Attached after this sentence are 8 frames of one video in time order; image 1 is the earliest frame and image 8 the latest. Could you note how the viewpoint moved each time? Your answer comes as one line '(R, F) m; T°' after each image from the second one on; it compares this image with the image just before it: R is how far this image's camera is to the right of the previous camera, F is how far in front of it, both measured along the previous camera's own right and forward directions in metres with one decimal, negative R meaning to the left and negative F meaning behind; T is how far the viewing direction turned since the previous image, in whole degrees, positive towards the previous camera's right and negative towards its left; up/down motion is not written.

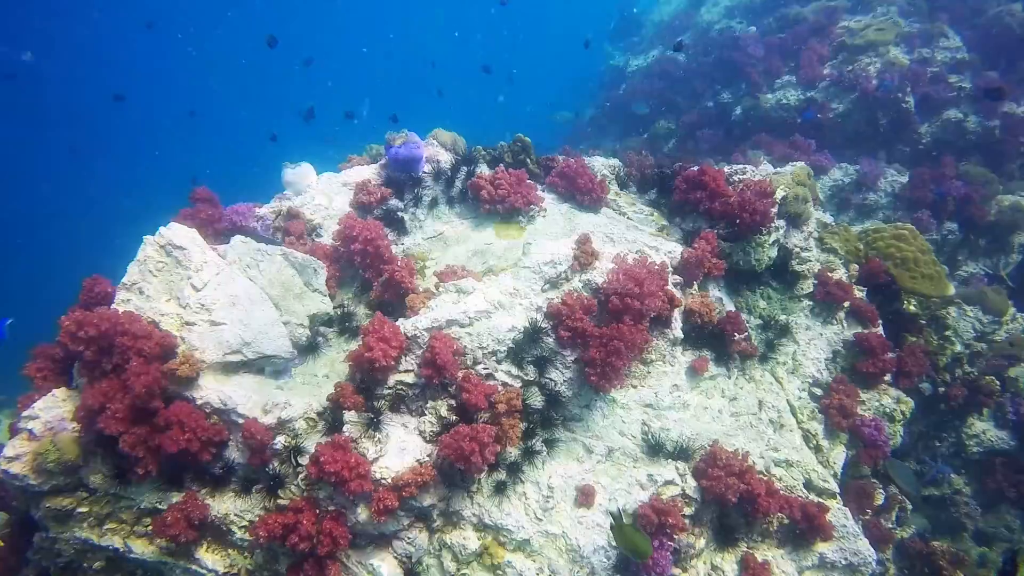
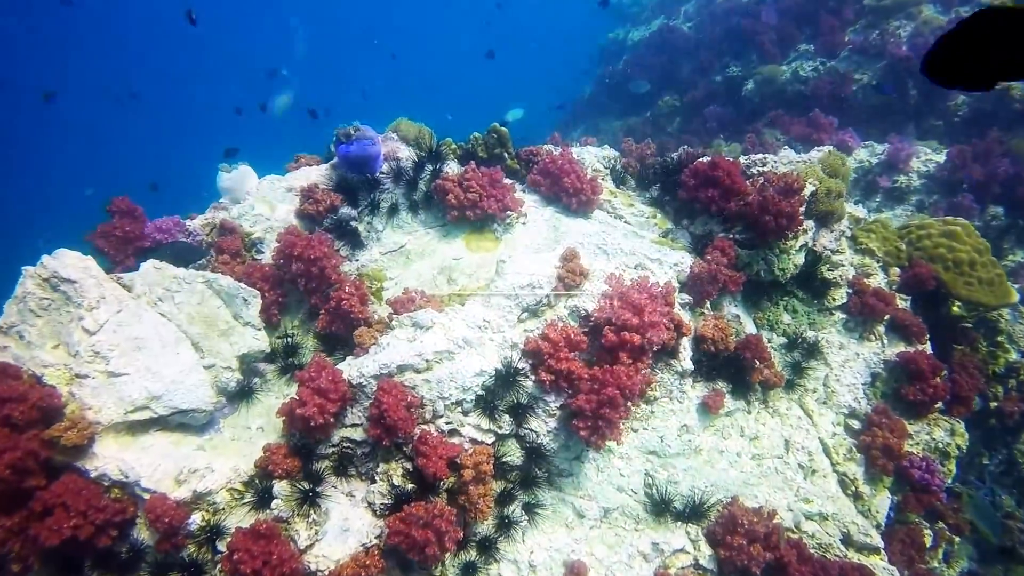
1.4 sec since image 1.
(+0.5, +1.8) m; -1°
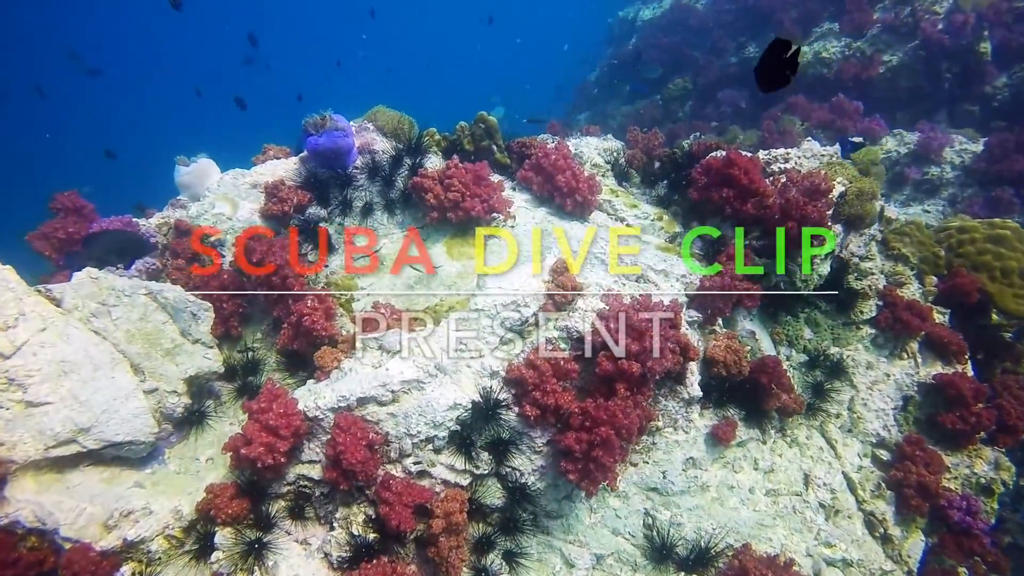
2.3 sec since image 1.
(+0.3, +1.1) m; -1°
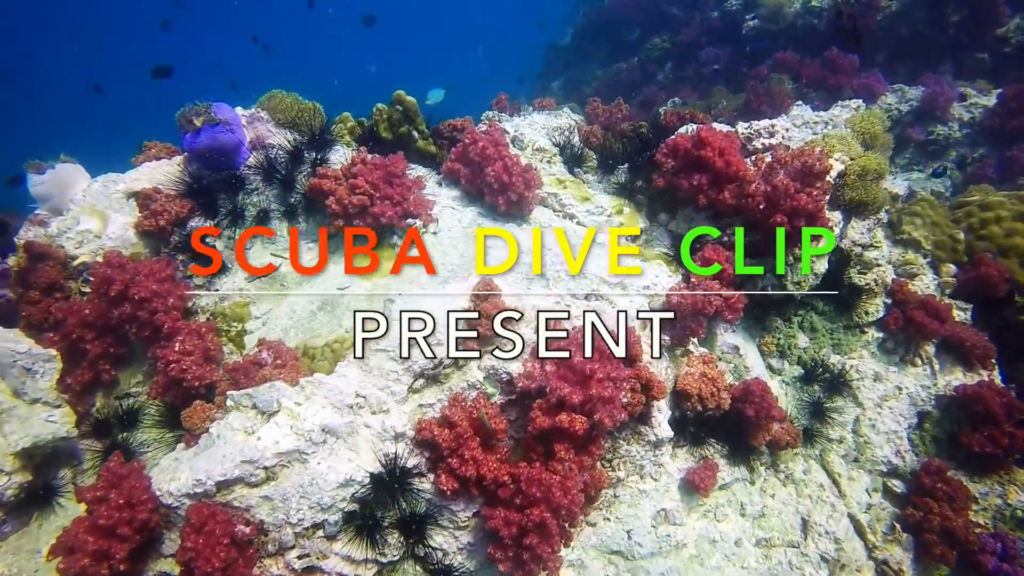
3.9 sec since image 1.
(+0.8, +1.6) m; 0°
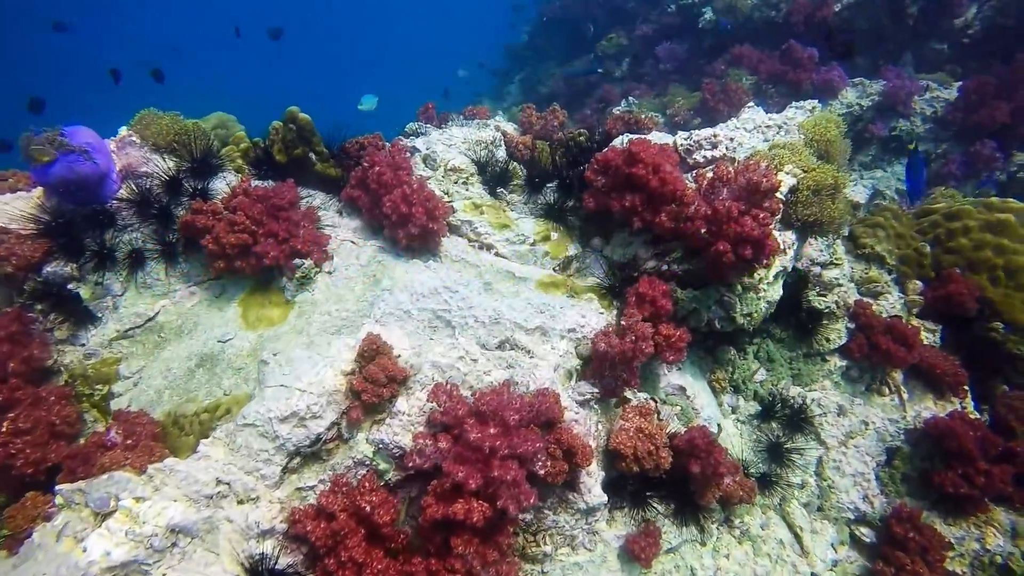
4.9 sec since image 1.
(+0.7, +0.9) m; +2°
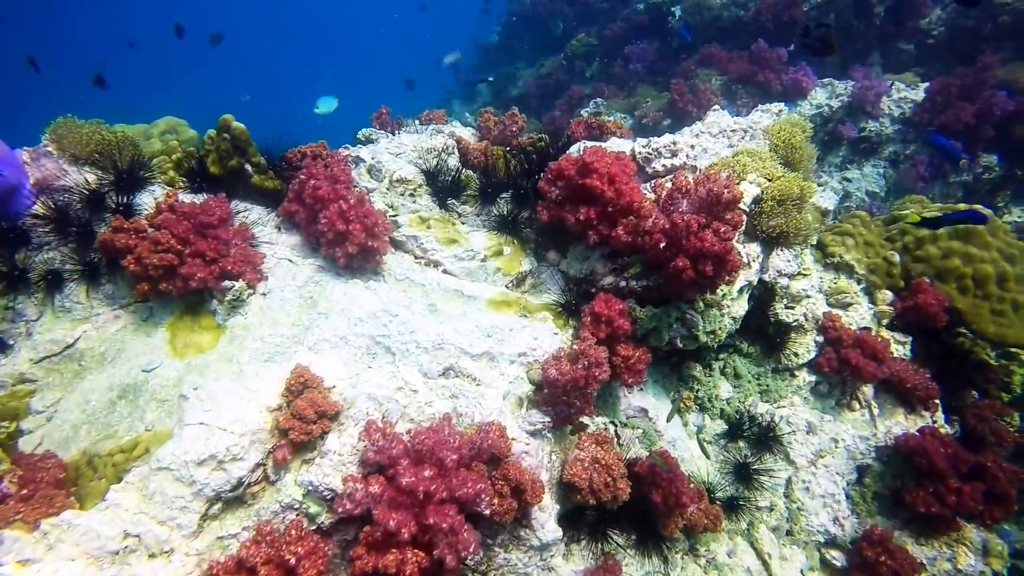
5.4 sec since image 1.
(+0.3, +0.4) m; +2°
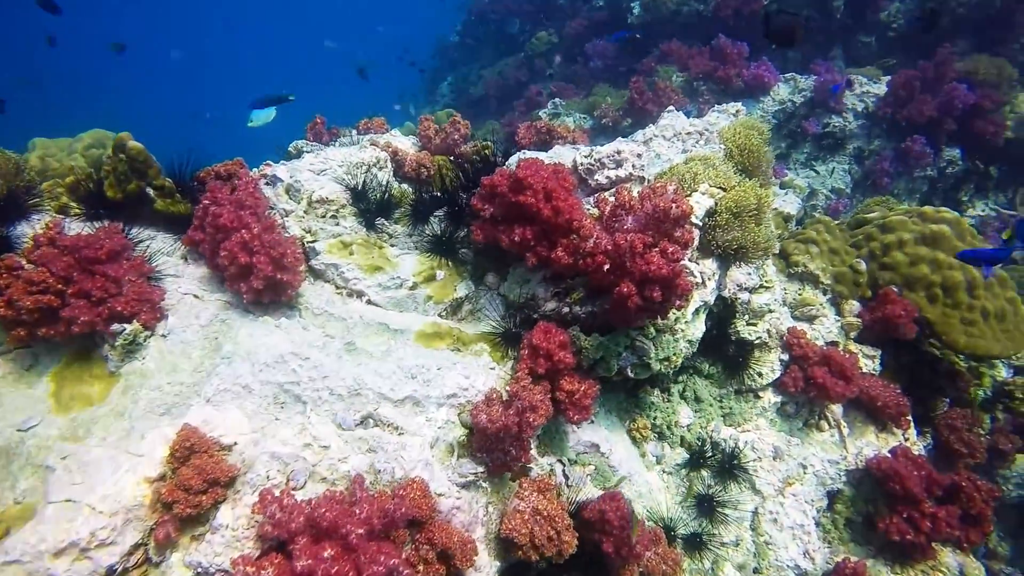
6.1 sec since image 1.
(+0.4, +0.5) m; +2°
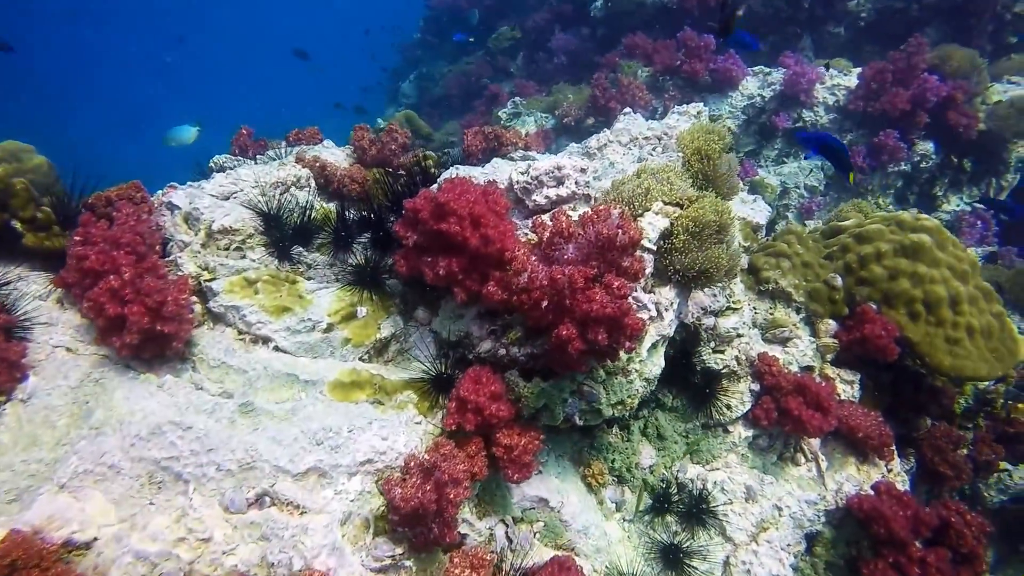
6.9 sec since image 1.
(+0.4, +0.6) m; +2°
